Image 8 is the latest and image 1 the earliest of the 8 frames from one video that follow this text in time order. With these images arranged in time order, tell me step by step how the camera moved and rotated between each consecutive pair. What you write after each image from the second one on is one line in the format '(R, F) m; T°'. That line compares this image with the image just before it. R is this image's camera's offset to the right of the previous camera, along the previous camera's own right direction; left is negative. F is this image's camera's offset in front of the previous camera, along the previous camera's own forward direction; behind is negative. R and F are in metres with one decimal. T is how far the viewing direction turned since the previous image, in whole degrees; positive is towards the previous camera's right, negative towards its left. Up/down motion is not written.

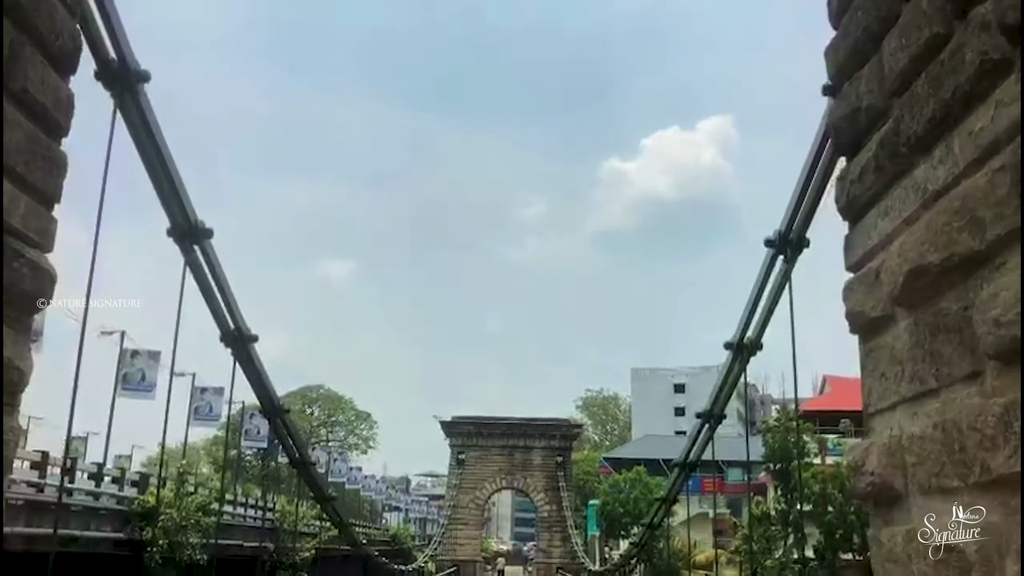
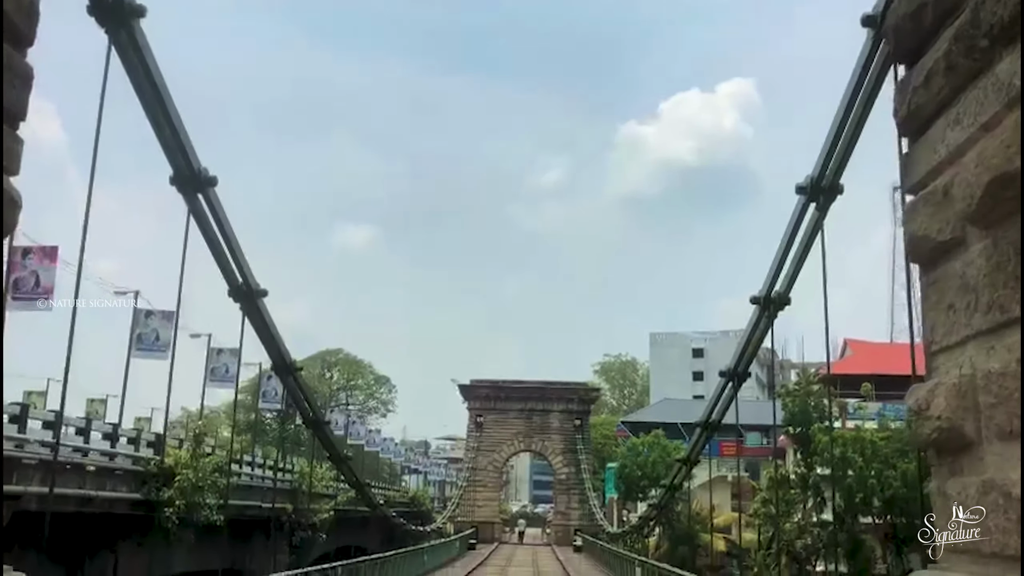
(0.0, +0.2) m; -1°
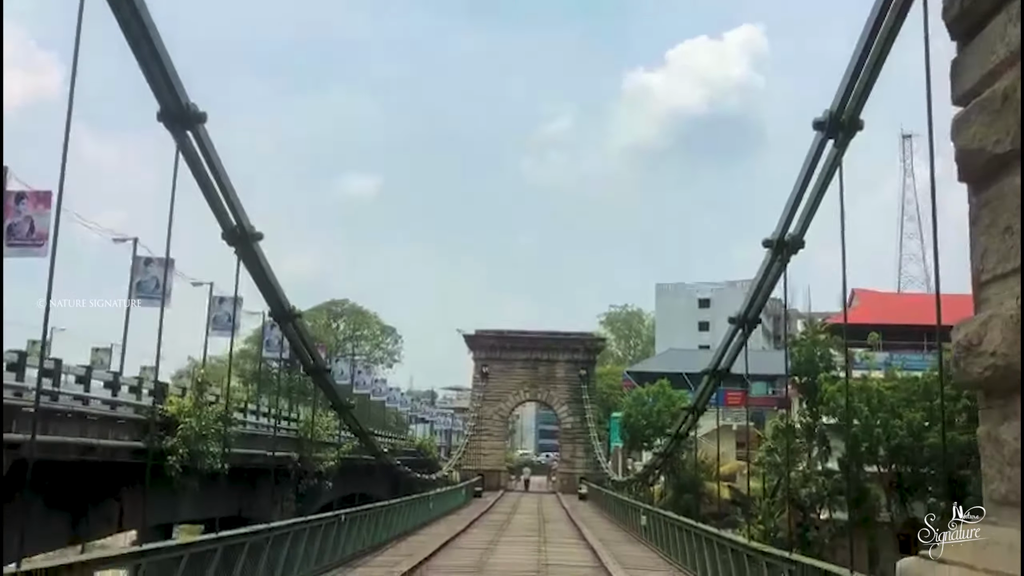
(0.0, +0.2) m; 0°
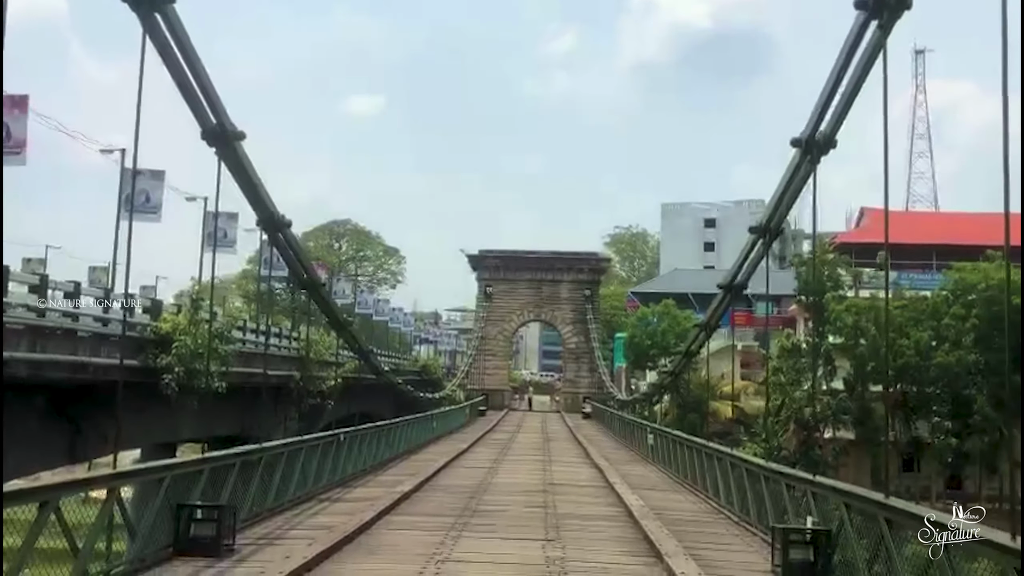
(0.0, +0.4) m; 0°
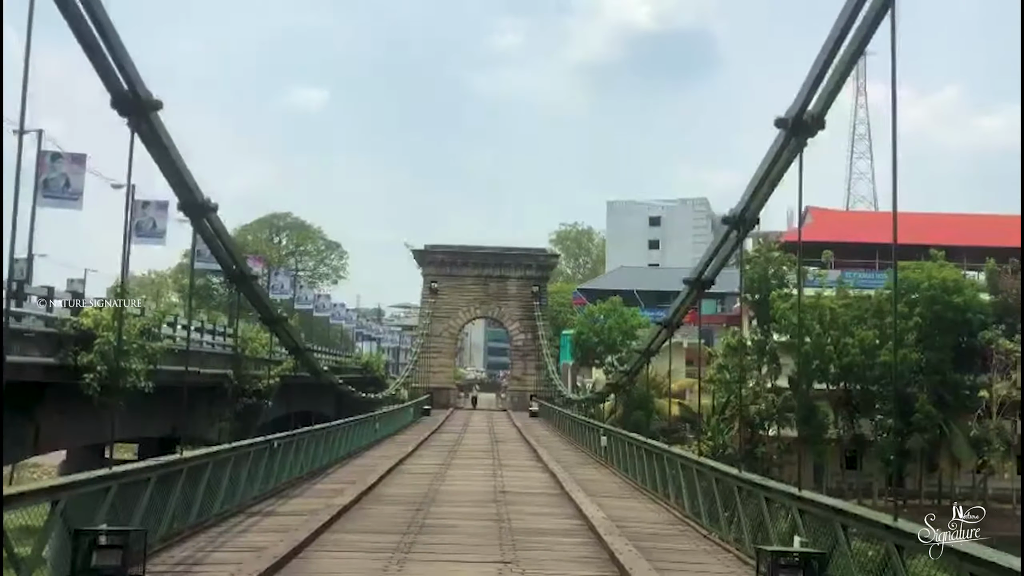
(0.0, +0.5) m; +3°
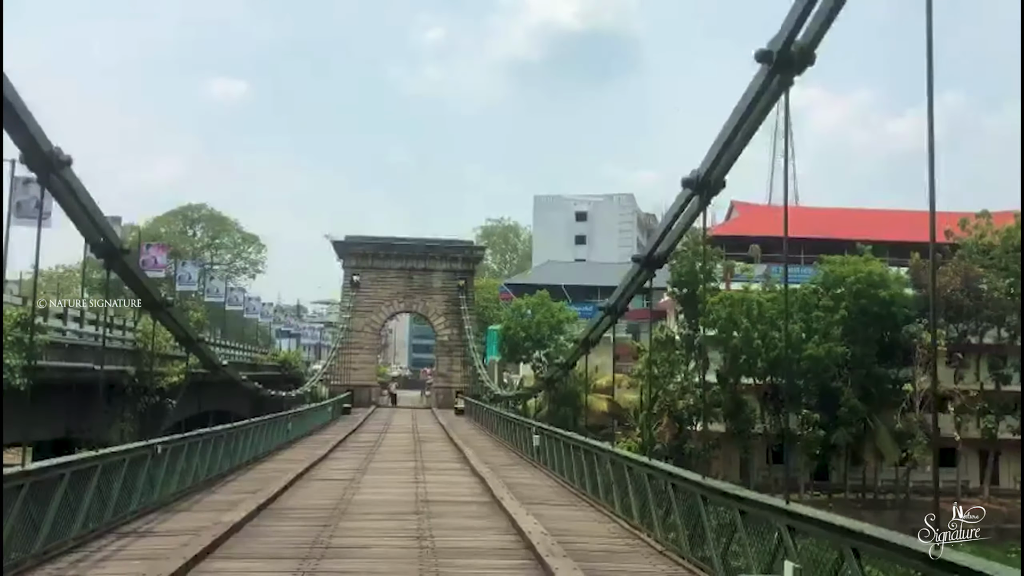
(0.0, +0.9) m; +4°
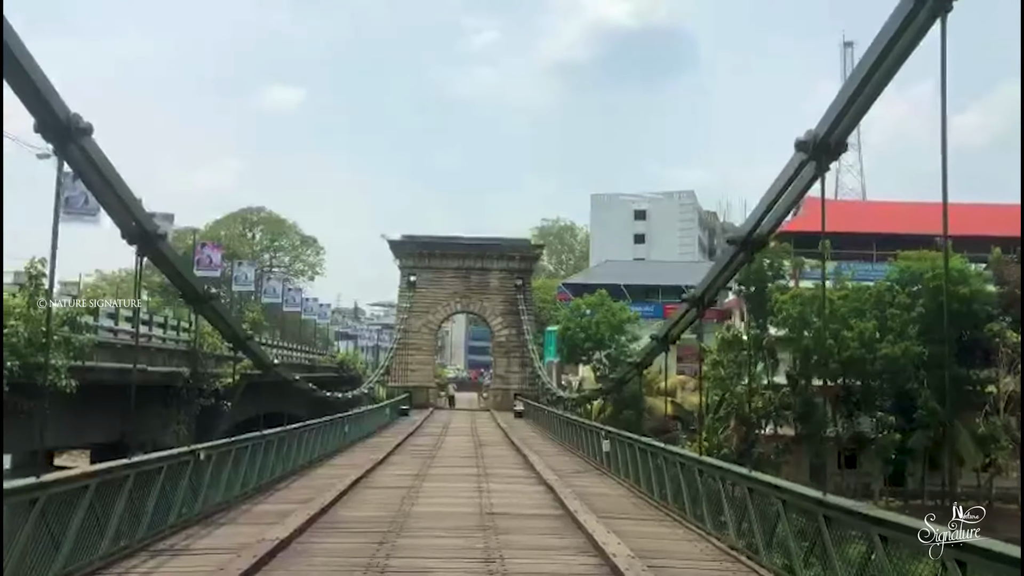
(-0.1, +0.7) m; -3°
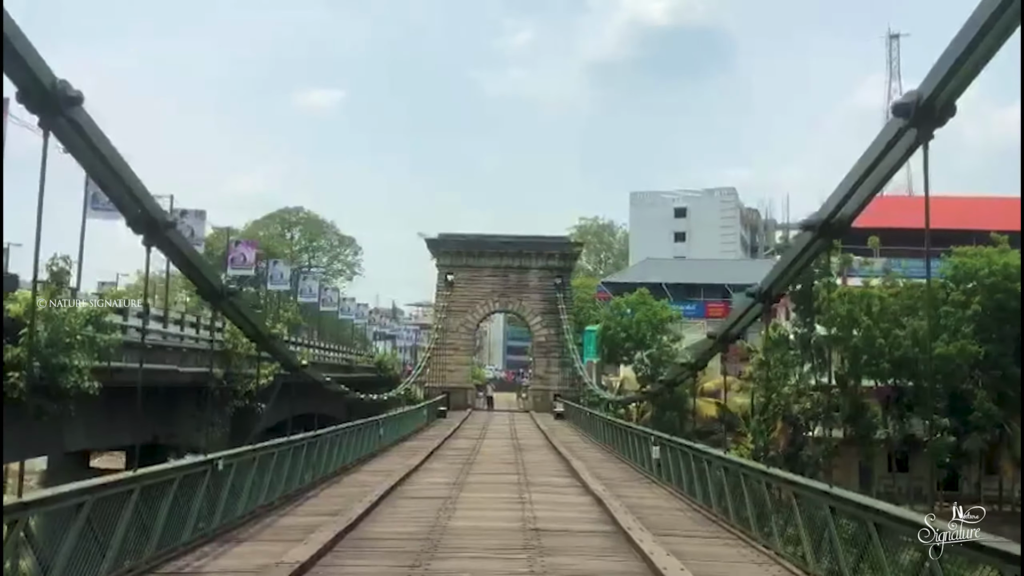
(0.0, +0.5) m; -2°
